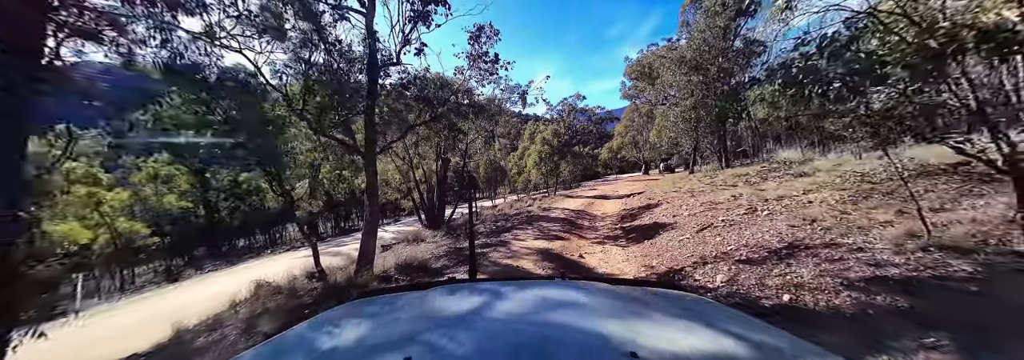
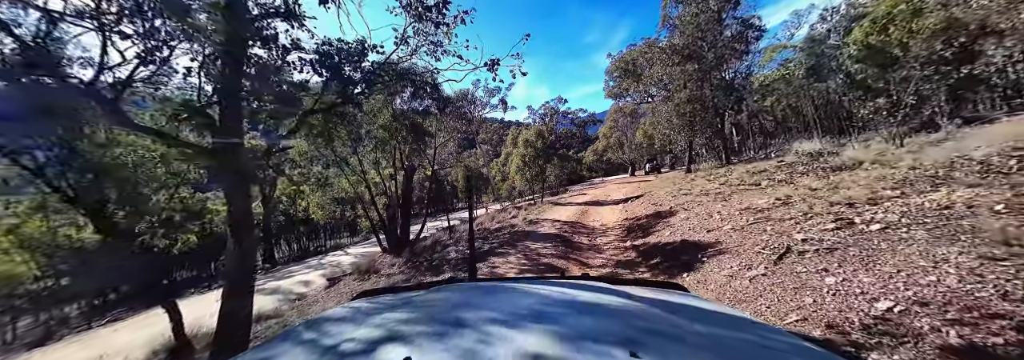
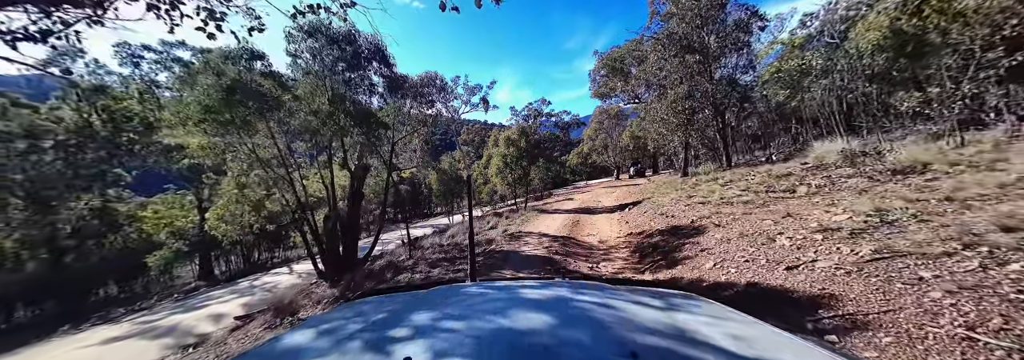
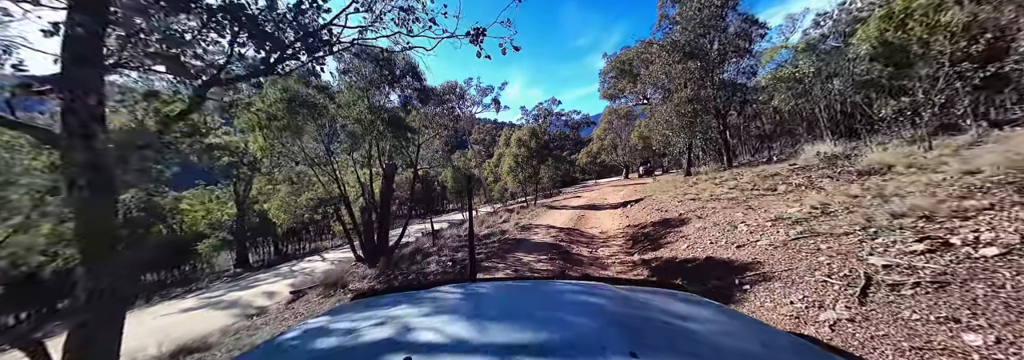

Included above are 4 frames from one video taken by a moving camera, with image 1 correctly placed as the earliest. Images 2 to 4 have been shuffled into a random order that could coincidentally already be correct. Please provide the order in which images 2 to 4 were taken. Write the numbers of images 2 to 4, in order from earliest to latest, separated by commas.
2, 4, 3
